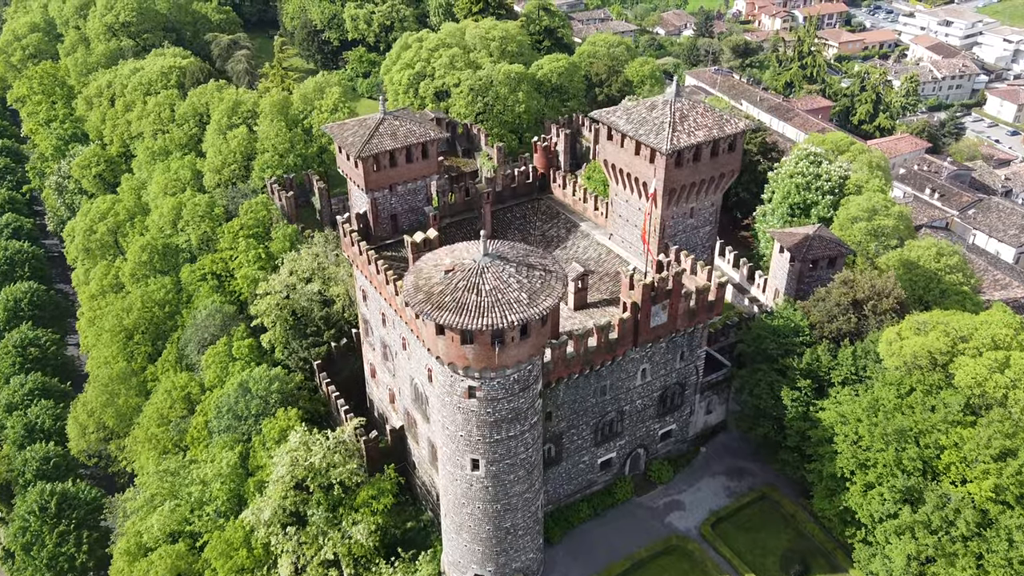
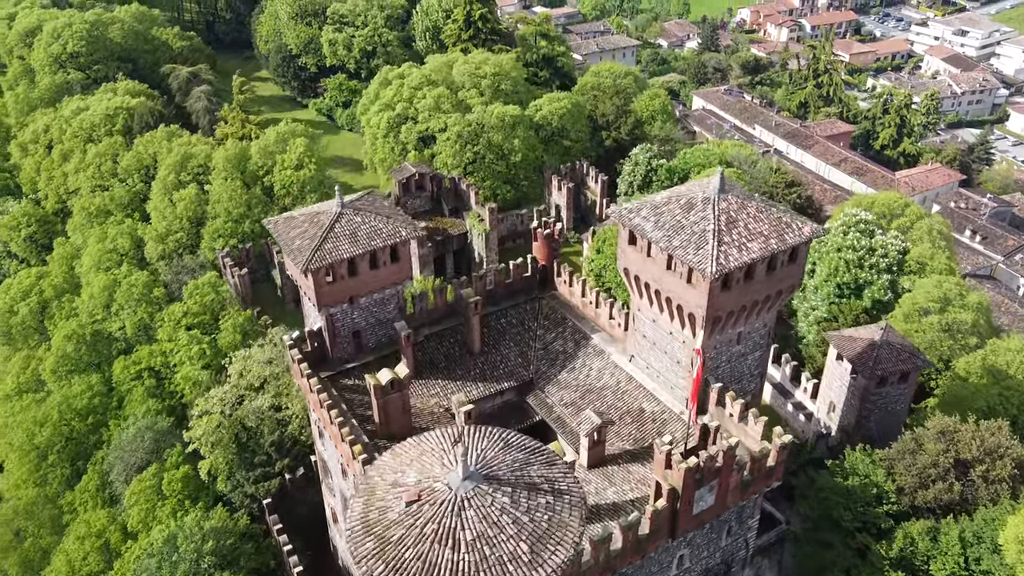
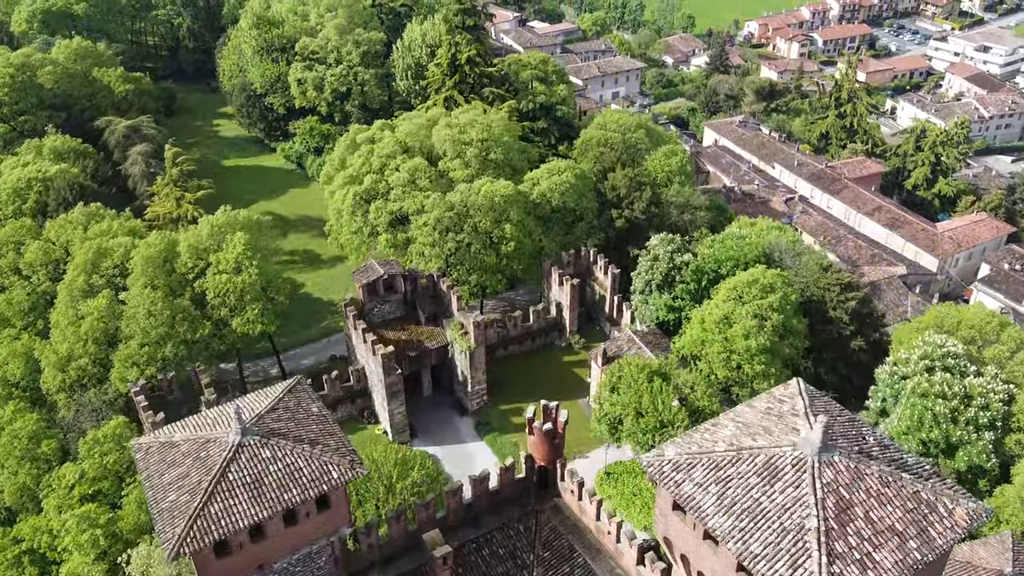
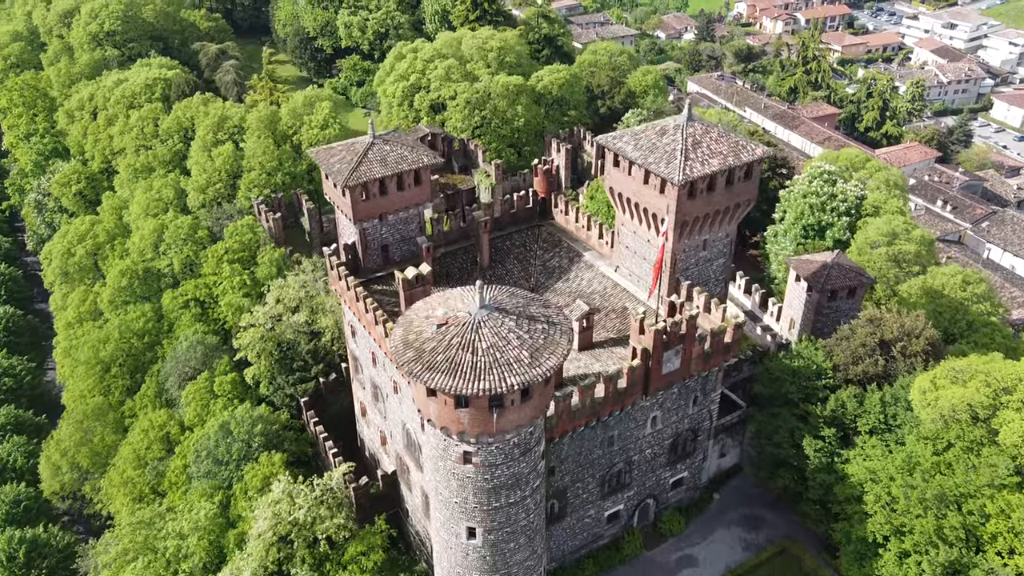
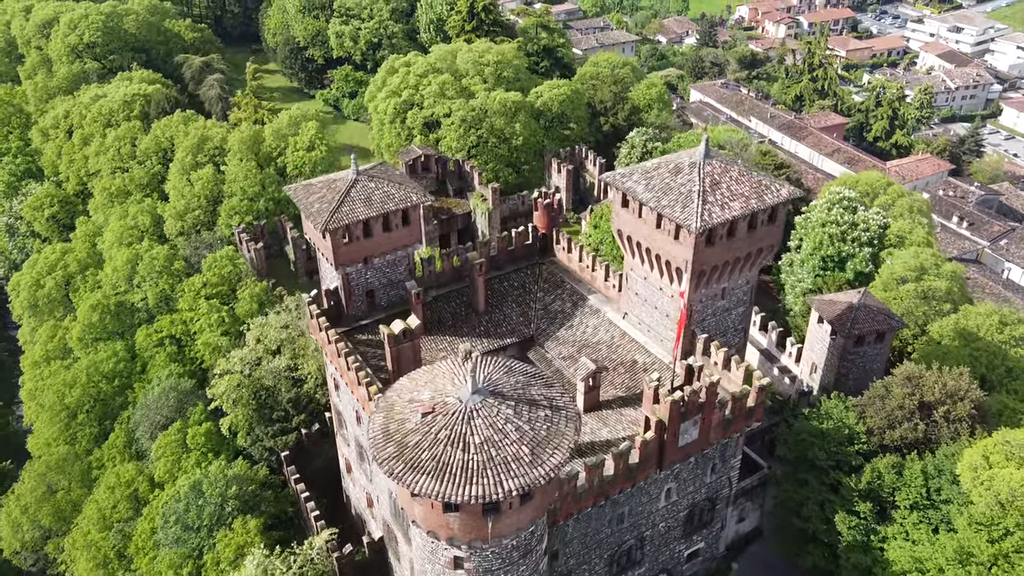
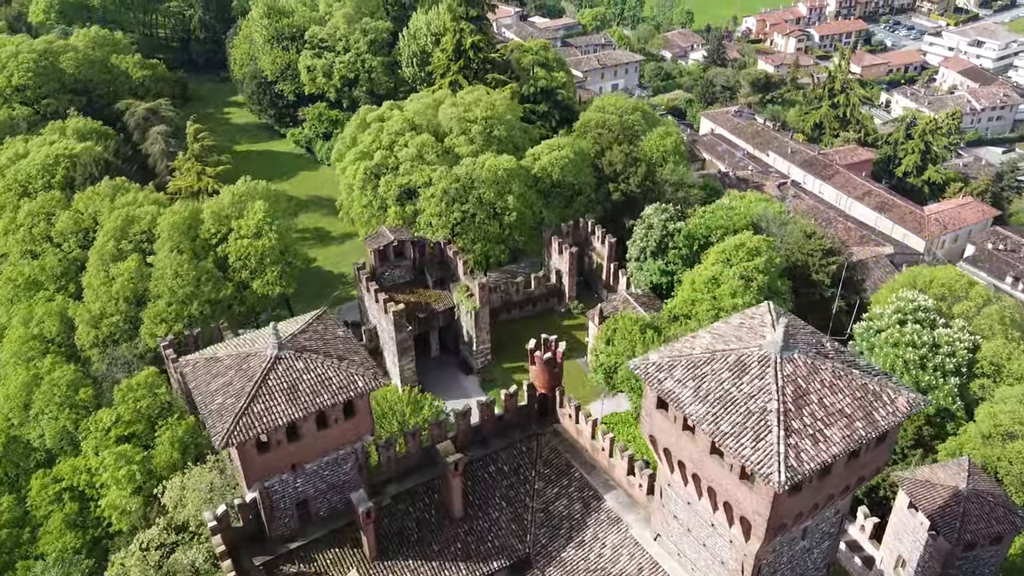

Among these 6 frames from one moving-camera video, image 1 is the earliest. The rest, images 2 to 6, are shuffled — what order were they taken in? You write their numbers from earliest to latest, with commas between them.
4, 5, 2, 6, 3
